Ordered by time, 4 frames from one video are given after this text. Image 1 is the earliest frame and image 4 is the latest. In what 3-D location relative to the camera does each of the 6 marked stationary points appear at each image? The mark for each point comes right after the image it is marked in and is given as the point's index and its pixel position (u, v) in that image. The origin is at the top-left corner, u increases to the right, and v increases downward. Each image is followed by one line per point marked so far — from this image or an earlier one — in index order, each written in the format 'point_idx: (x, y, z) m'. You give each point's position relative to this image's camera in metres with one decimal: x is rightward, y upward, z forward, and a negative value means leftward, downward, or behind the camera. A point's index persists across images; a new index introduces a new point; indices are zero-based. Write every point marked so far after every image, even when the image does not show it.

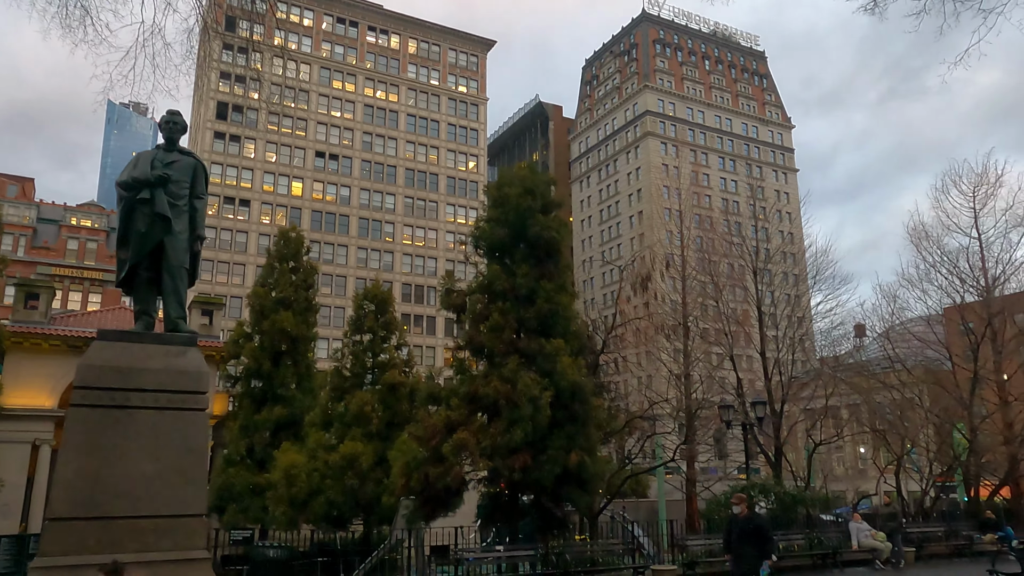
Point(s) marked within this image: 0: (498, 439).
0: (-0.2, -2.7, +13.6) m
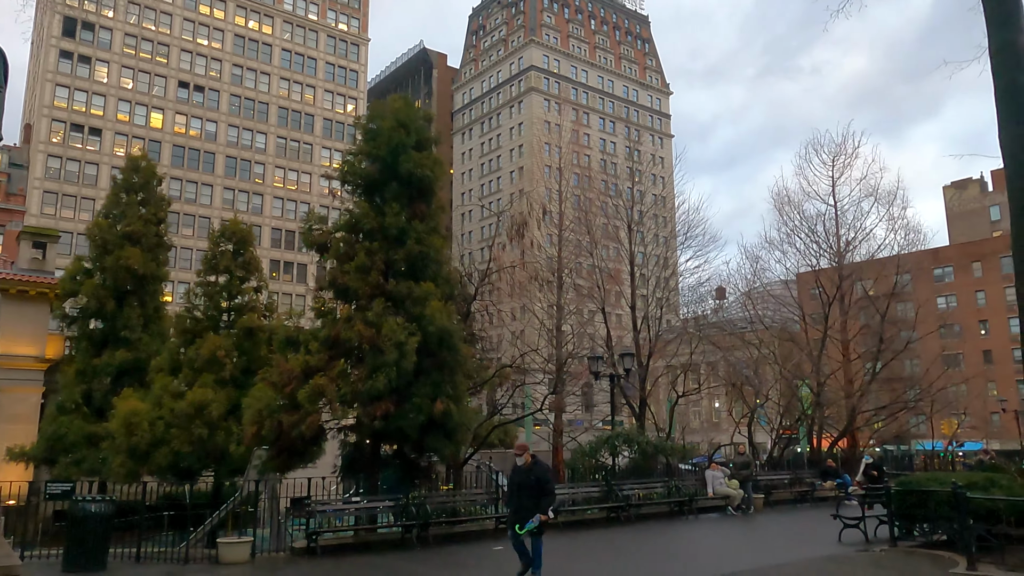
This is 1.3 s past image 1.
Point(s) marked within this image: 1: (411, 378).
0: (-2.6, -1.6, +12.8) m
1: (-1.8, -1.6, +13.3) m
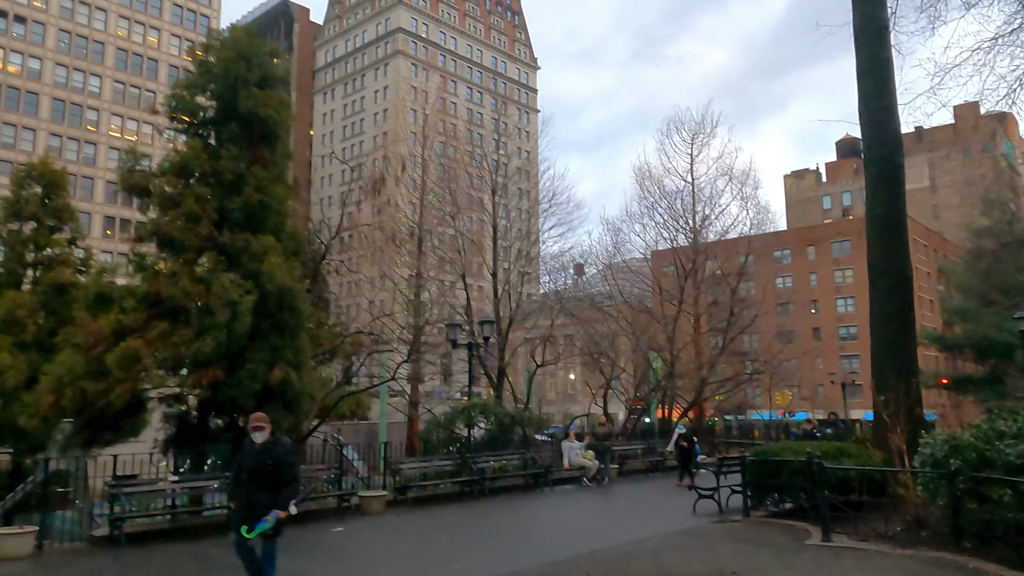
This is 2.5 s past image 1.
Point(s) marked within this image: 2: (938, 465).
0: (-4.8, -0.9, +11.2) m
1: (-4.1, -0.8, +11.8) m
2: (+4.1, -1.7, +7.3) m
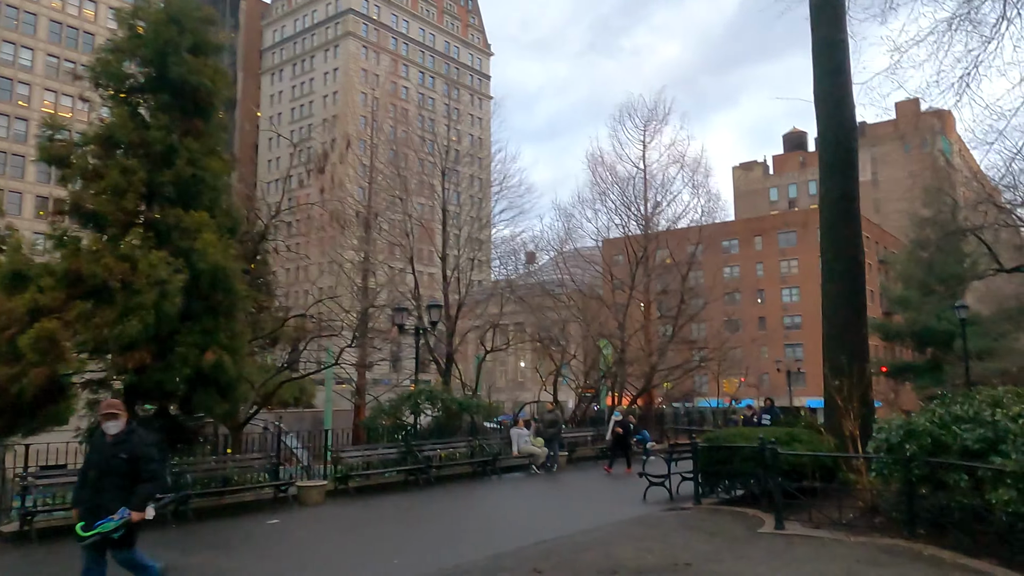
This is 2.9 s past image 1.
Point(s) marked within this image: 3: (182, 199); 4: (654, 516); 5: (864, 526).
0: (-5.6, -0.6, +10.5) m
1: (-4.9, -0.5, +11.1) m
2: (+3.6, -1.5, +7.1) m
3: (-5.1, +1.4, +11.9) m
4: (+1.7, -2.7, +9.0) m
5: (+3.4, -2.3, +7.3) m
